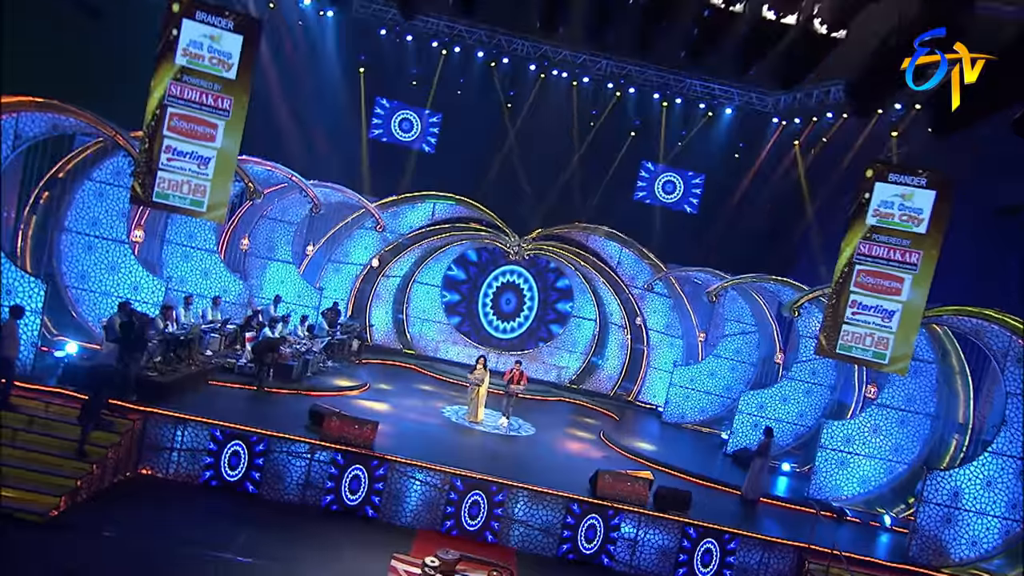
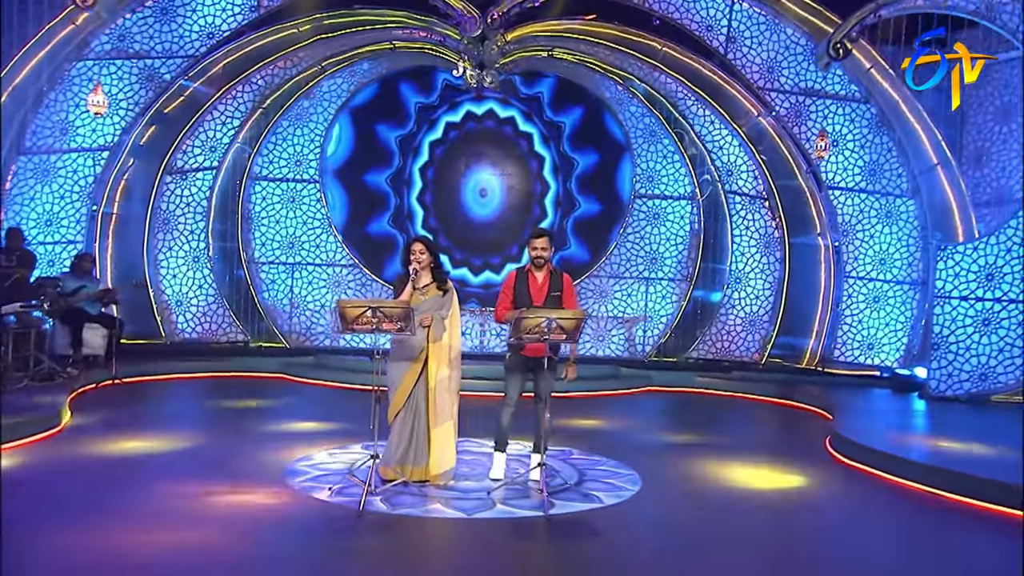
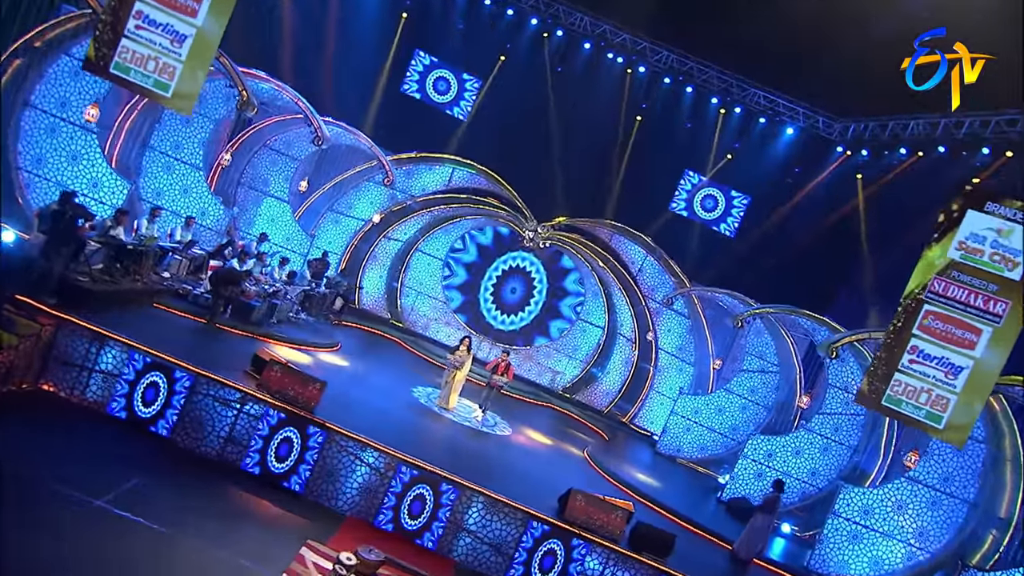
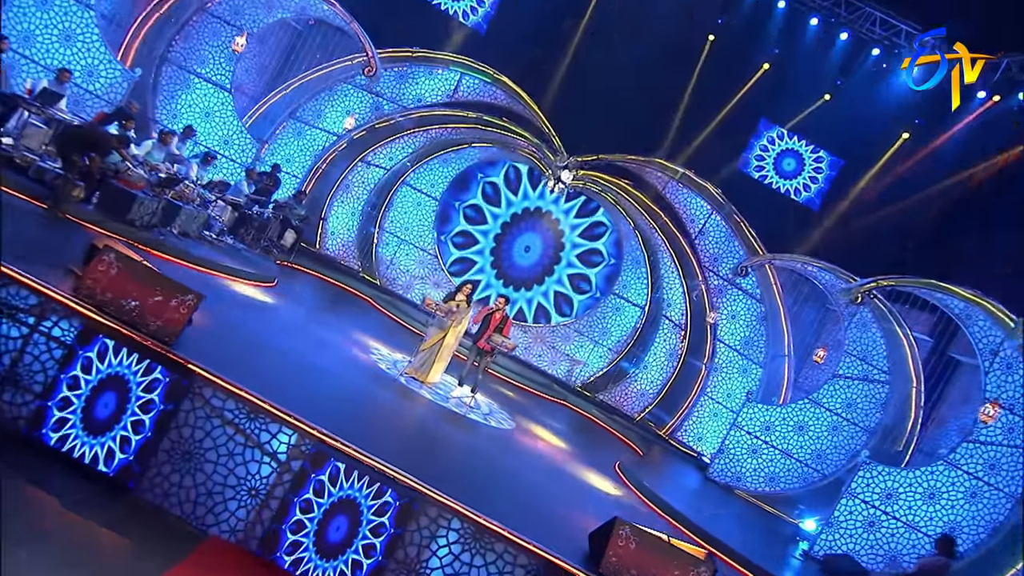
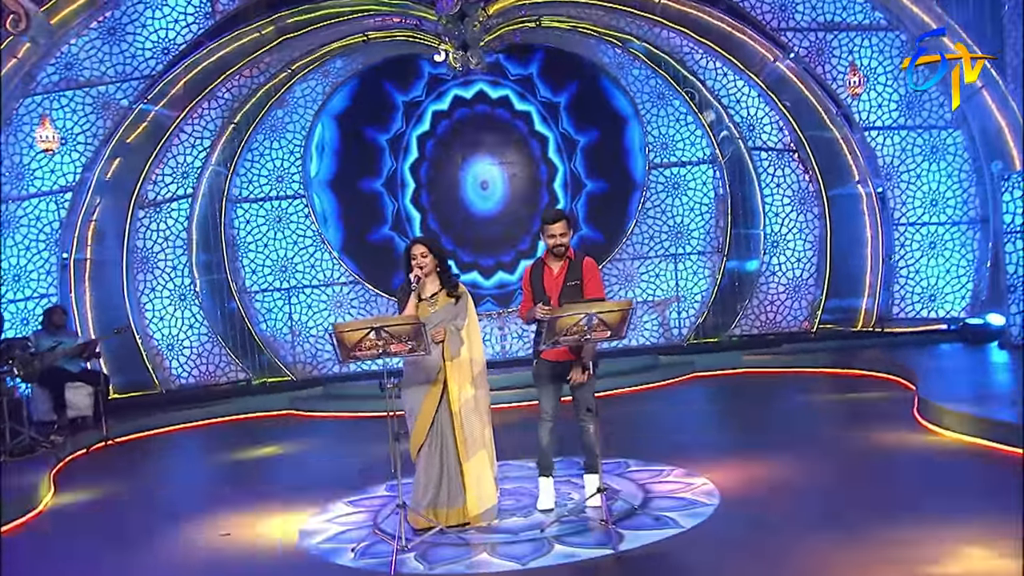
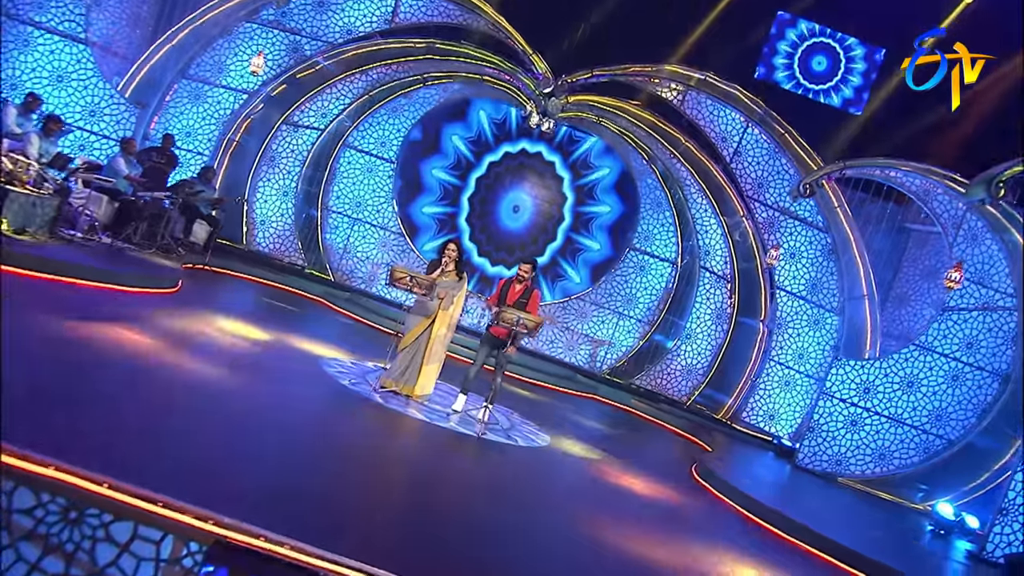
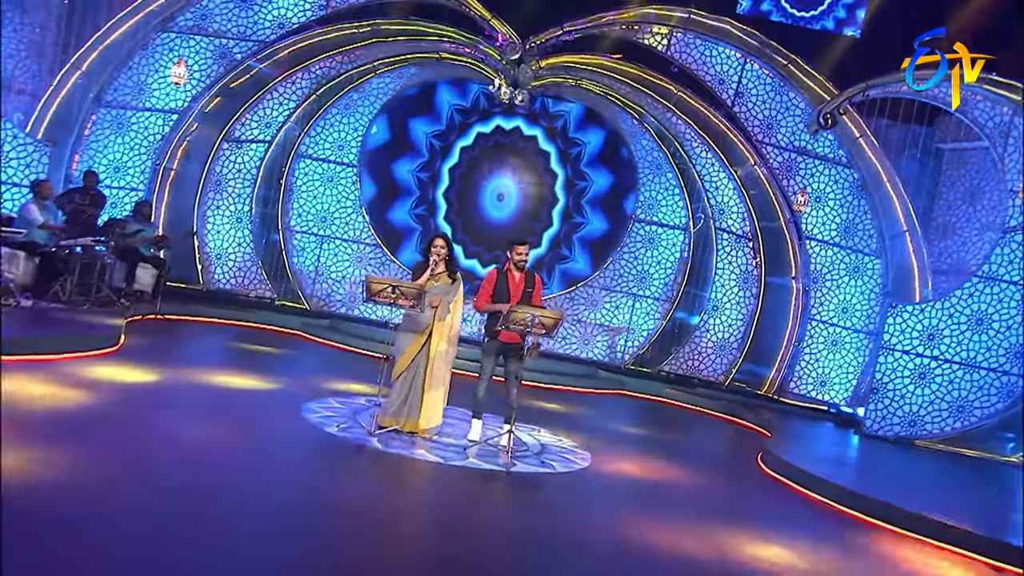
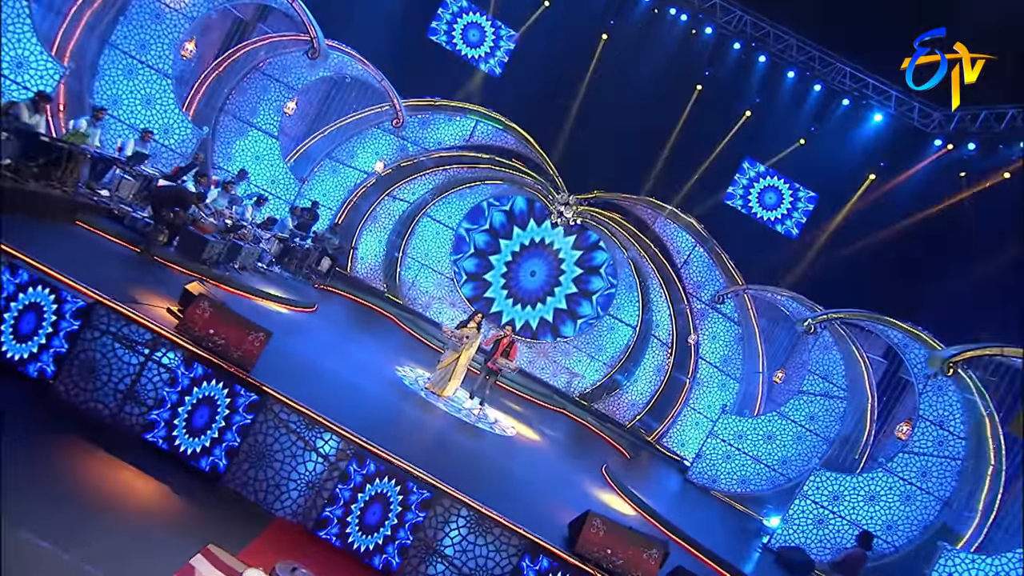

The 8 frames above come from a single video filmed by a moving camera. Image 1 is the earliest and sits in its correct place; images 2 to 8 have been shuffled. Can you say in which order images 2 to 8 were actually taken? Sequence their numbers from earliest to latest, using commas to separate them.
3, 8, 4, 6, 7, 2, 5
